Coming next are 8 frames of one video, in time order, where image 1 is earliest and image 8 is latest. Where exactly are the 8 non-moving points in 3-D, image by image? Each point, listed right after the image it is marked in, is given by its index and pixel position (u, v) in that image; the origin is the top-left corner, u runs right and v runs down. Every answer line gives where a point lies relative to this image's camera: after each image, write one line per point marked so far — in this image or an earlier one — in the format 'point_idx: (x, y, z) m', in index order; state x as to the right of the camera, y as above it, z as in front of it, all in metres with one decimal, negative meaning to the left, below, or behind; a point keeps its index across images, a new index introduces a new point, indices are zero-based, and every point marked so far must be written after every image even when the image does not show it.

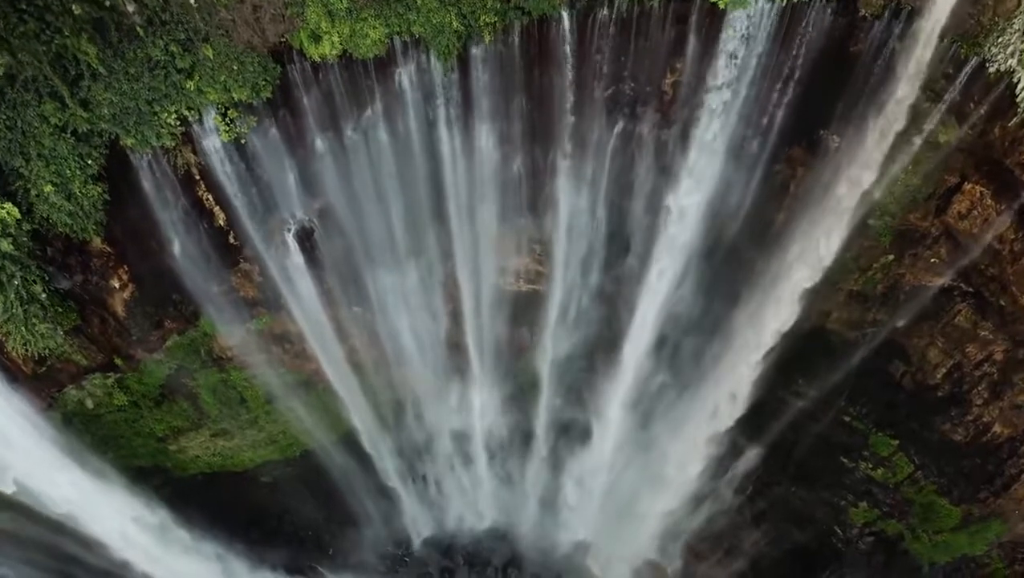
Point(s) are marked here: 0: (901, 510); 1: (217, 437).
0: (+5.5, -3.1, +10.6) m
1: (-4.3, -2.2, +10.9) m
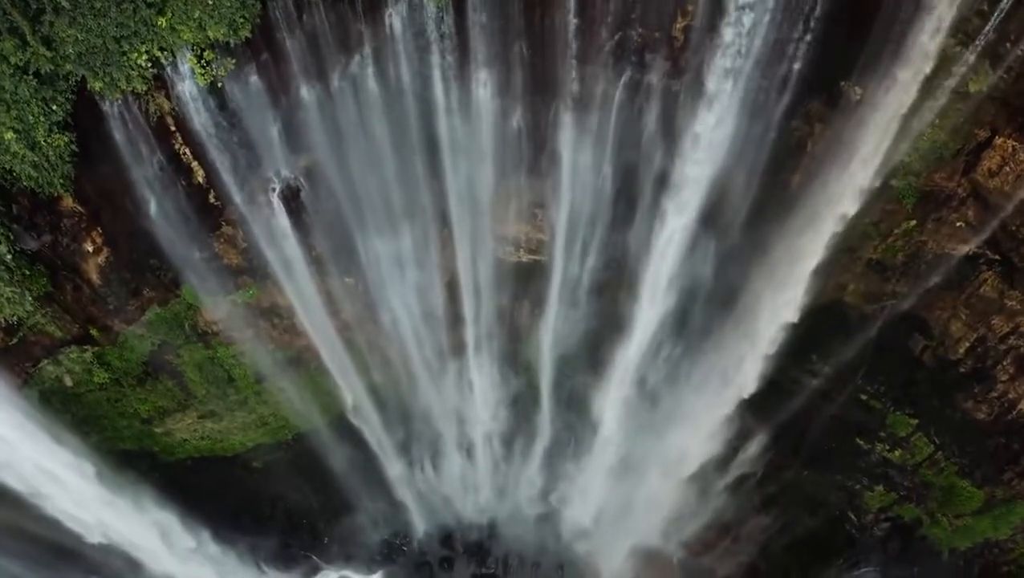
0: (+5.5, -2.8, +10.1) m
1: (-4.3, -1.8, +10.4) m
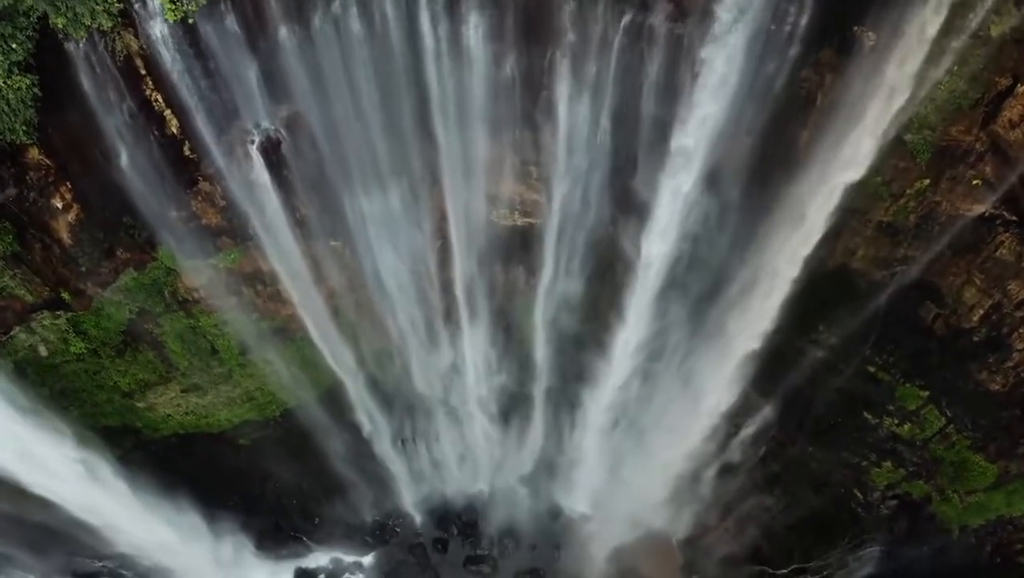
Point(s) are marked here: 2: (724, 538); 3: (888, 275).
0: (+5.4, -2.3, +9.7) m
1: (-4.3, -1.4, +10.1) m
2: (+3.2, -3.8, +11.4) m
3: (+4.4, +0.2, +8.8) m
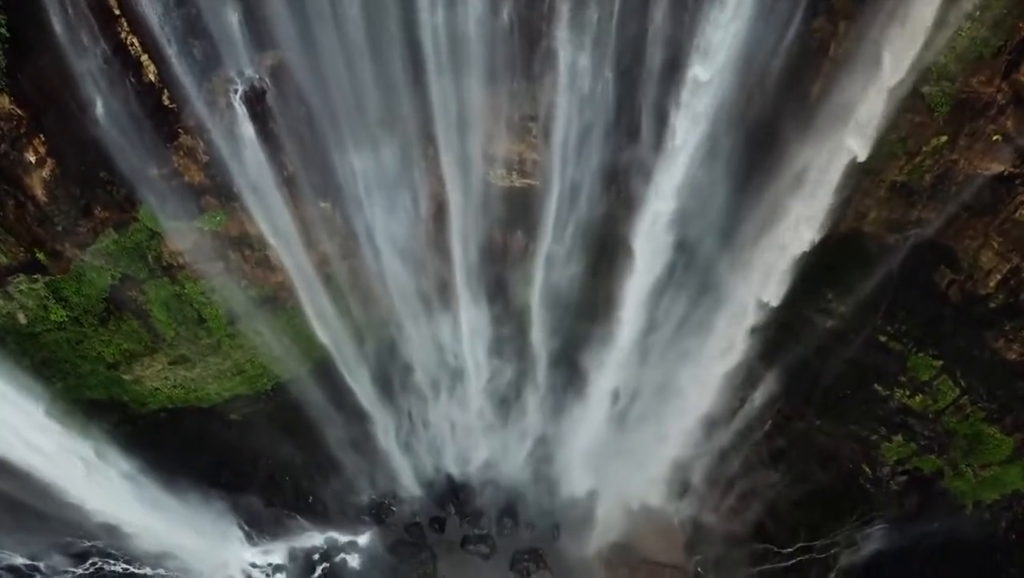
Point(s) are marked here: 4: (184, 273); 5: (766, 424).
0: (+5.4, -1.9, +9.4) m
1: (-4.4, -1.0, +9.7) m
2: (+3.2, -3.4, +11.1) m
3: (+4.4, +0.6, +8.5) m
4: (-3.9, +0.2, +8.9) m
5: (+3.6, -1.9, +10.6) m
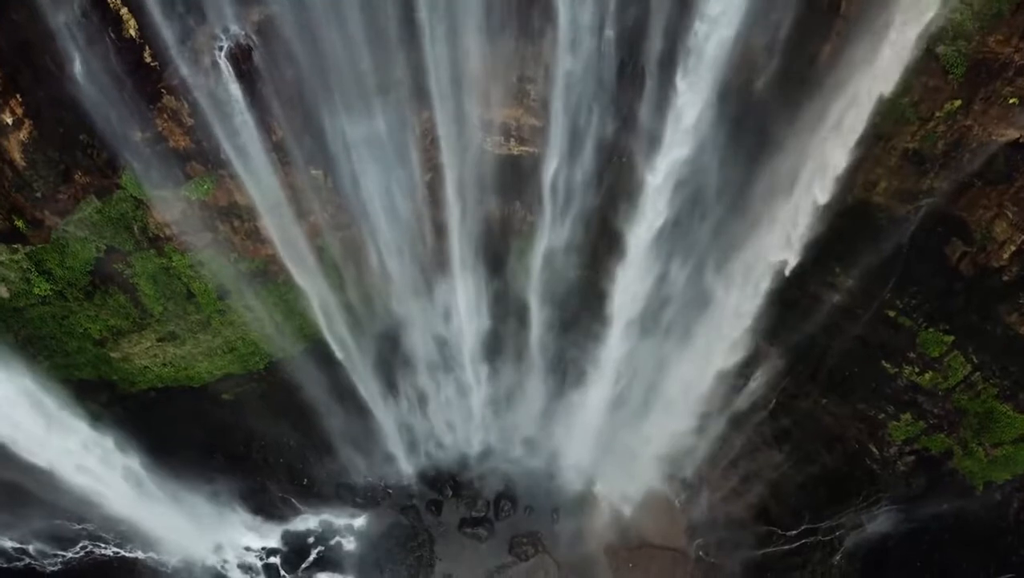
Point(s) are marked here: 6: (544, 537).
0: (+5.4, -1.6, +9.1) m
1: (-4.4, -0.7, +9.5) m
2: (+3.2, -3.1, +10.8) m
3: (+4.4, +0.9, +8.2) m
4: (-3.9, +0.5, +8.6) m
5: (+3.6, -1.6, +10.3) m
6: (+0.5, -3.6, +11.0) m
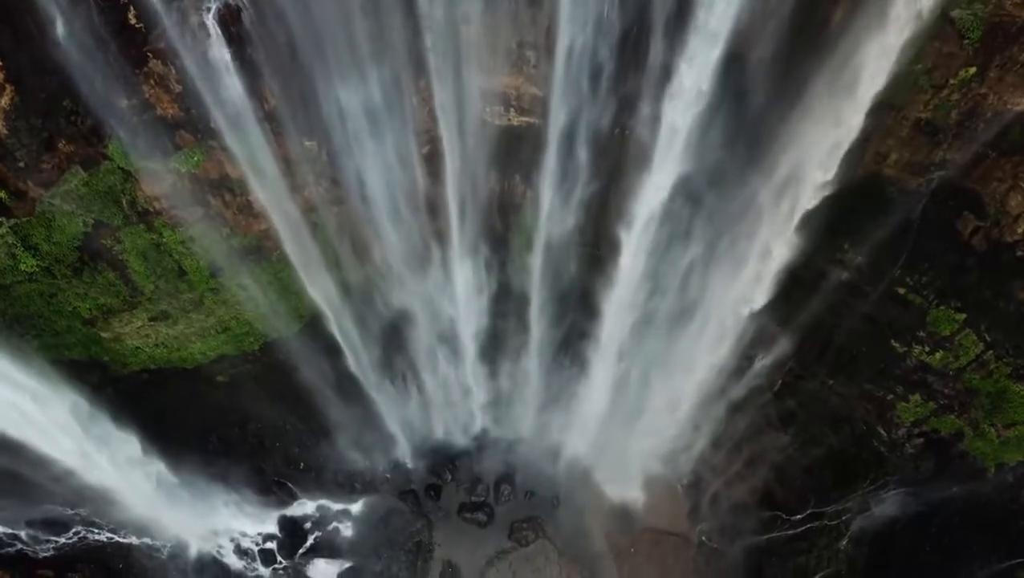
0: (+5.4, -1.3, +8.9) m
1: (-4.4, -0.4, +9.2) m
2: (+3.2, -2.8, +10.6) m
3: (+4.4, +1.1, +8.0) m
4: (-3.9, +0.8, +8.3) m
5: (+3.6, -1.3, +10.1) m
6: (+0.5, -3.4, +10.8) m
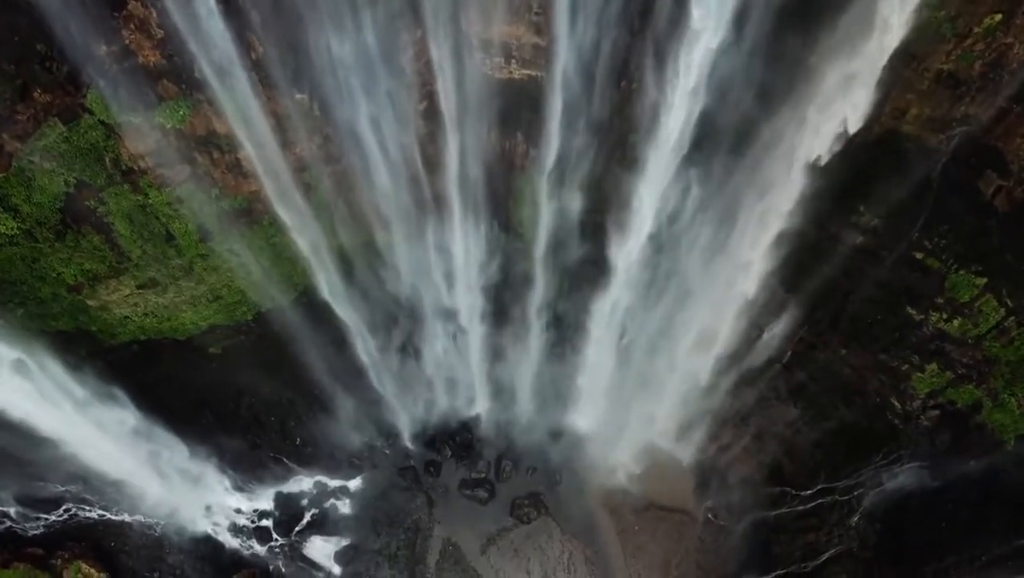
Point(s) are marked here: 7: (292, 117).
0: (+5.4, -0.9, +8.6) m
1: (-4.4, 0.0, +8.9) m
2: (+3.2, -2.3, +10.3) m
3: (+4.4, +1.5, +7.6) m
4: (-3.9, +1.1, +8.0) m
5: (+3.6, -0.9, +9.8) m
6: (+0.5, -2.9, +10.5) m
7: (-2.3, +1.8, +7.9) m
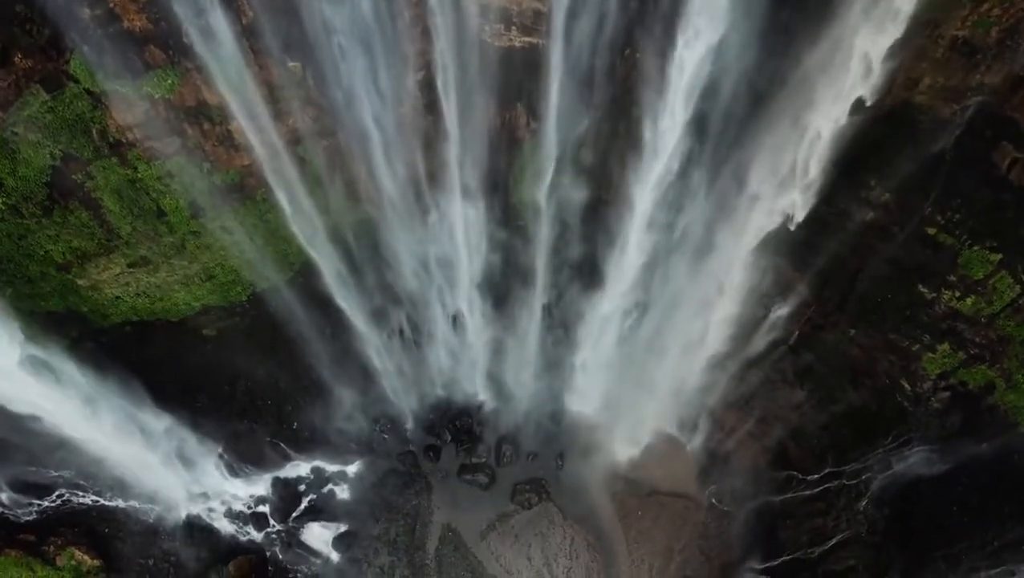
0: (+5.4, -0.7, +8.4) m
1: (-4.4, +0.2, +8.7) m
2: (+3.2, -2.1, +10.1) m
3: (+4.4, +1.8, +7.4) m
4: (-3.9, +1.4, +7.8) m
5: (+3.6, -0.6, +9.5) m
6: (+0.5, -2.7, +10.3) m
7: (-2.3, +2.0, +7.7) m
